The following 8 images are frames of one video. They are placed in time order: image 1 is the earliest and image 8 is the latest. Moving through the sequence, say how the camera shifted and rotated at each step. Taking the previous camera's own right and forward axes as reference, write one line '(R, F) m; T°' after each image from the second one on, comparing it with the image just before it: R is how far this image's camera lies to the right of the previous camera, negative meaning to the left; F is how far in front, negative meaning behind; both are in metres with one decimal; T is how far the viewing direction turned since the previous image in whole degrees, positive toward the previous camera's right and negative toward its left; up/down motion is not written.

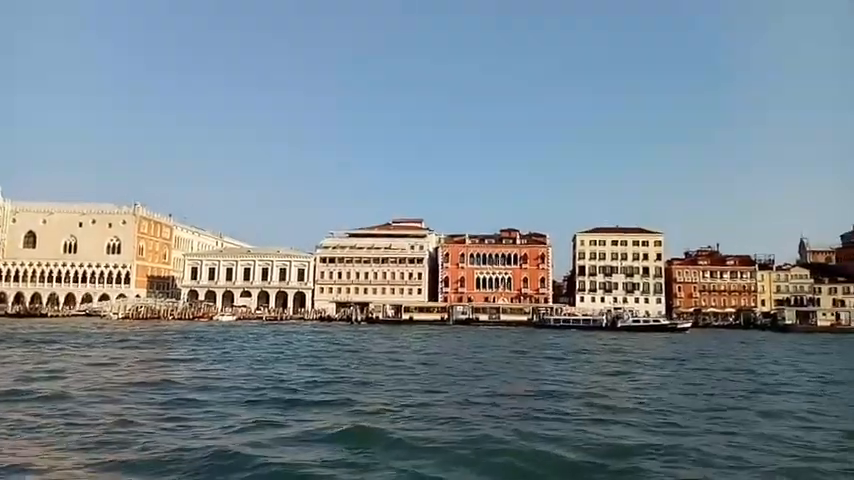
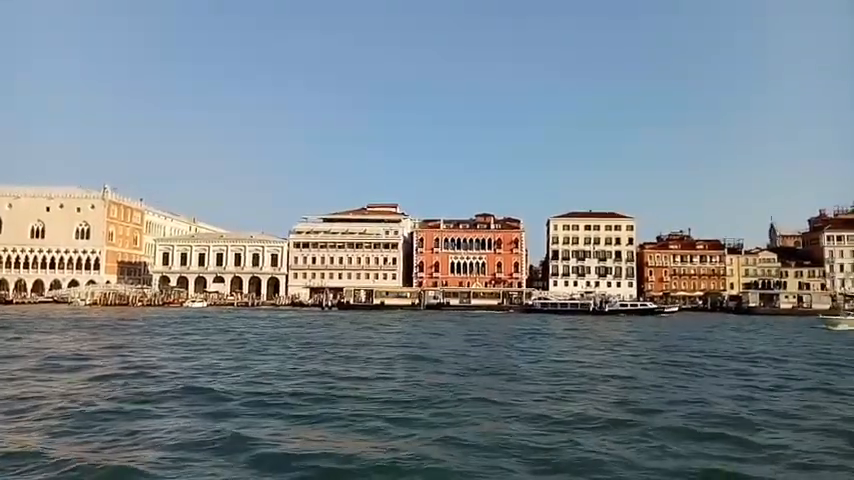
(+1.1, +0.1) m; +2°
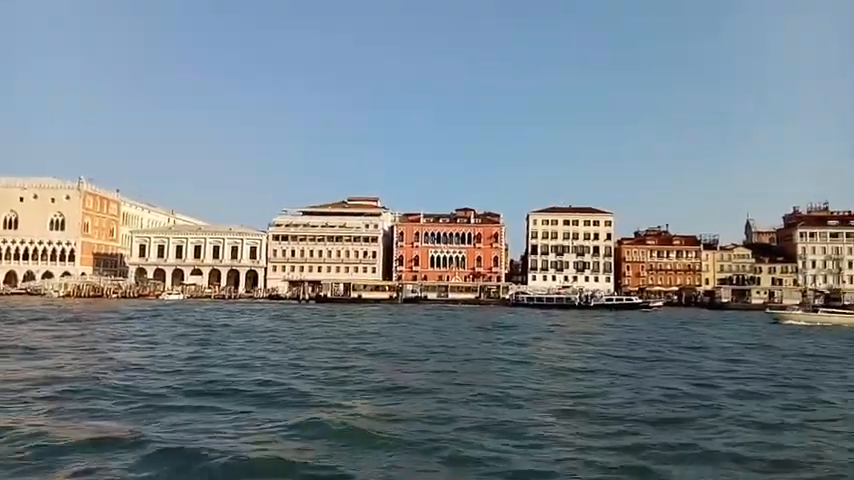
(+0.6, -0.1) m; +2°
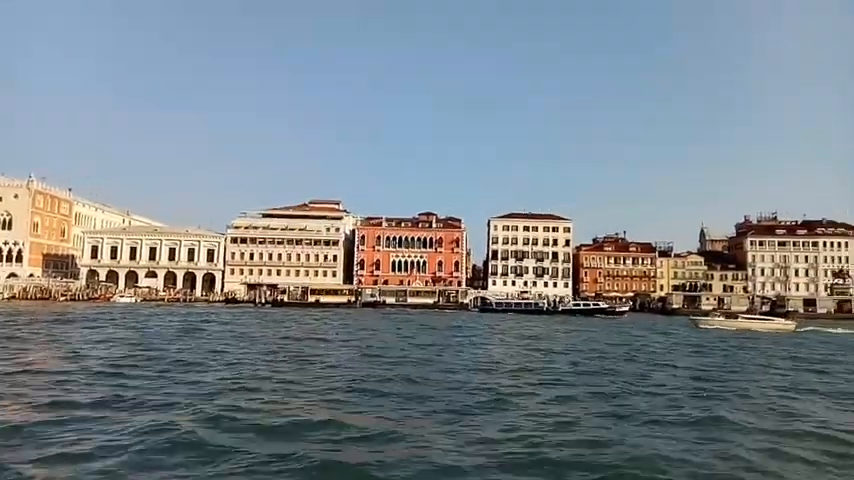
(+0.8, -0.1) m; +3°
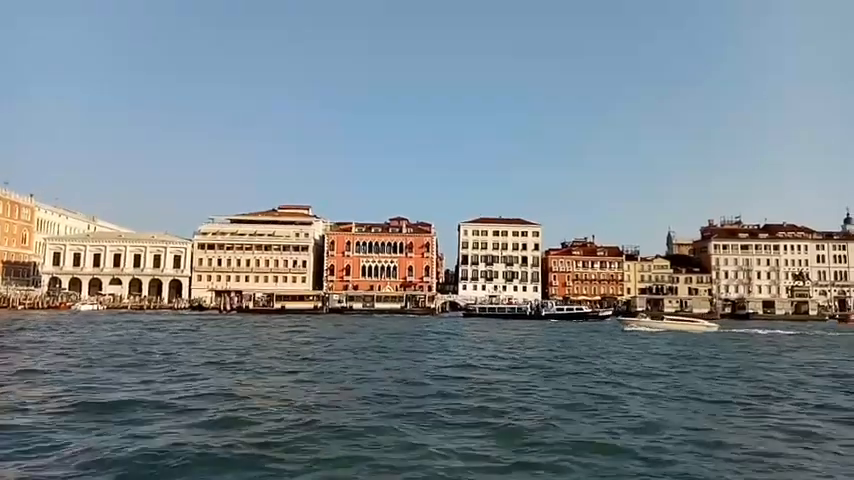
(+1.2, -0.1) m; +2°
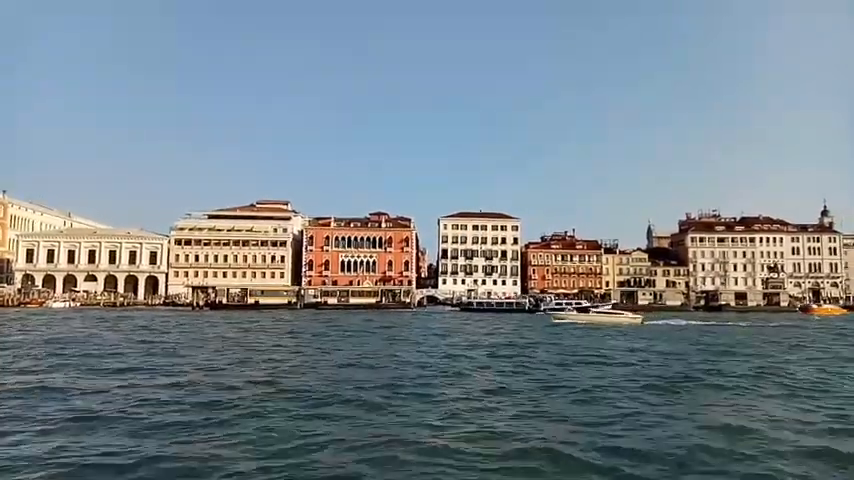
(+1.6, +0.3) m; +1°
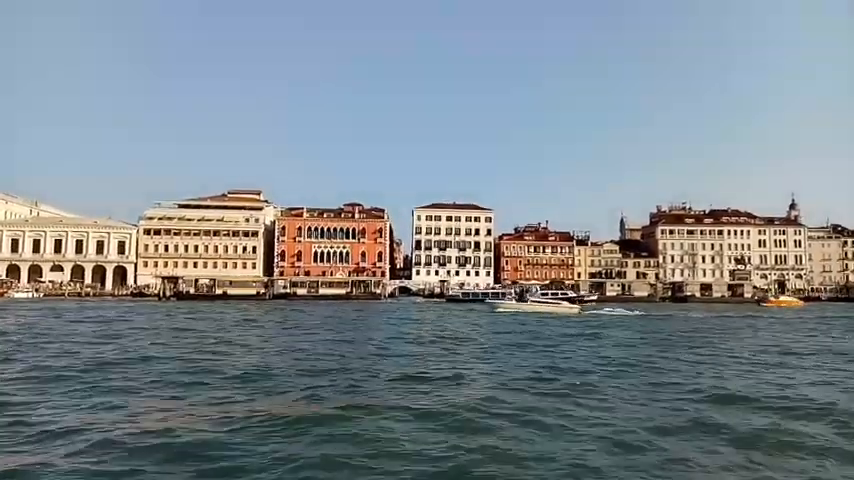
(+1.1, 0.0) m; +2°
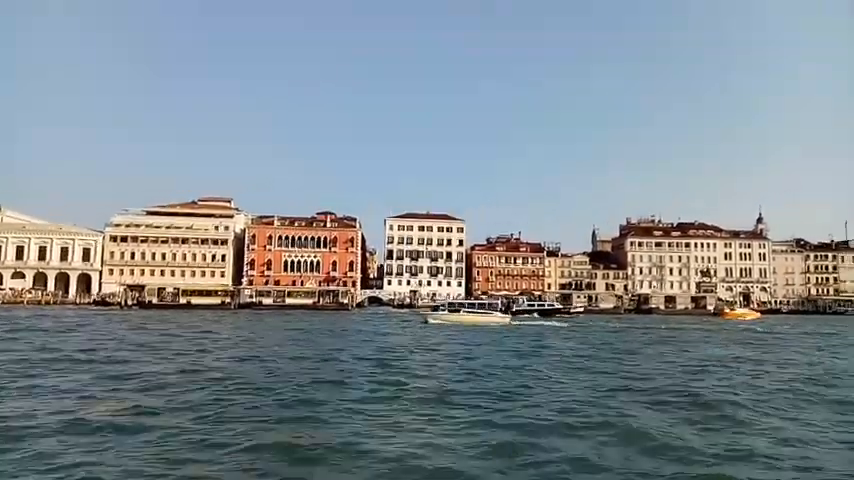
(+1.1, 0.0) m; +2°
